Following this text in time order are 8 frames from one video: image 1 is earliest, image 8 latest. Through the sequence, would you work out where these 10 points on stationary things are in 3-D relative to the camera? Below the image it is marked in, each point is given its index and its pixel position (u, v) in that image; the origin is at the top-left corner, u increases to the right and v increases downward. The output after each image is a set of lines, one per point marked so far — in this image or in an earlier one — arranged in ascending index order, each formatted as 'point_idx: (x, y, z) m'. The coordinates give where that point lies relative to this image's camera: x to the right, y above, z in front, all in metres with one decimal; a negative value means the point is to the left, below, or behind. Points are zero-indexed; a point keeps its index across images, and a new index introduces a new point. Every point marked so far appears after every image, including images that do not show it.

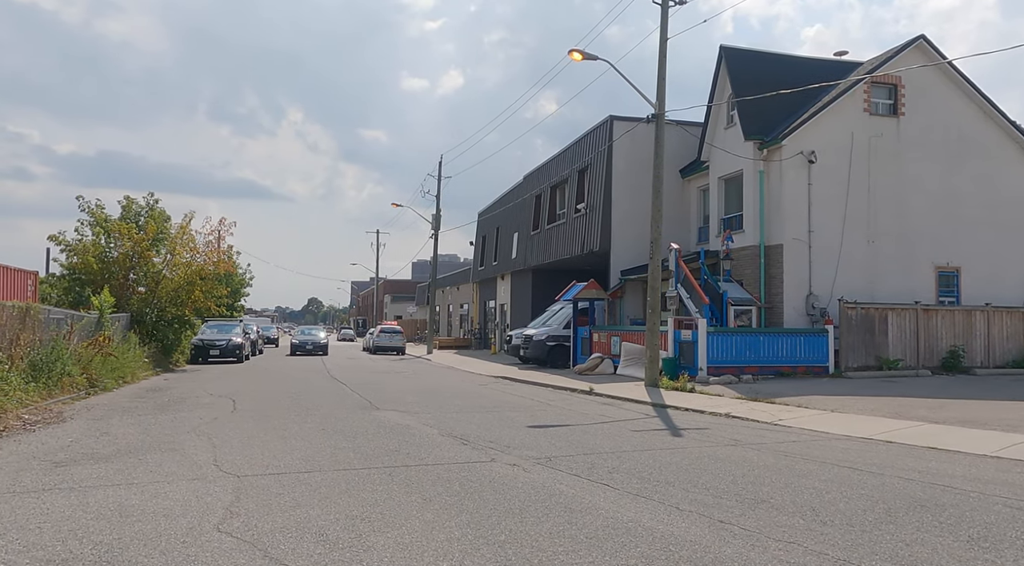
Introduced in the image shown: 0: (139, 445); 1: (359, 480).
0: (-4.4, -1.9, +9.2) m
1: (-1.5, -1.9, +7.6) m
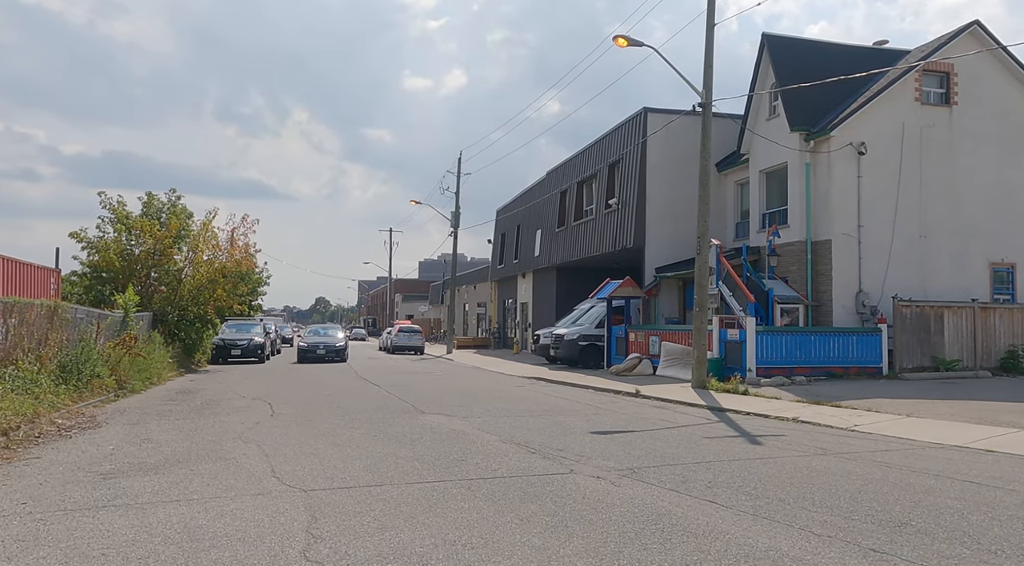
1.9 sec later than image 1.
0: (-3.5, -1.9, +8.5) m
1: (-0.6, -1.8, +6.8) m
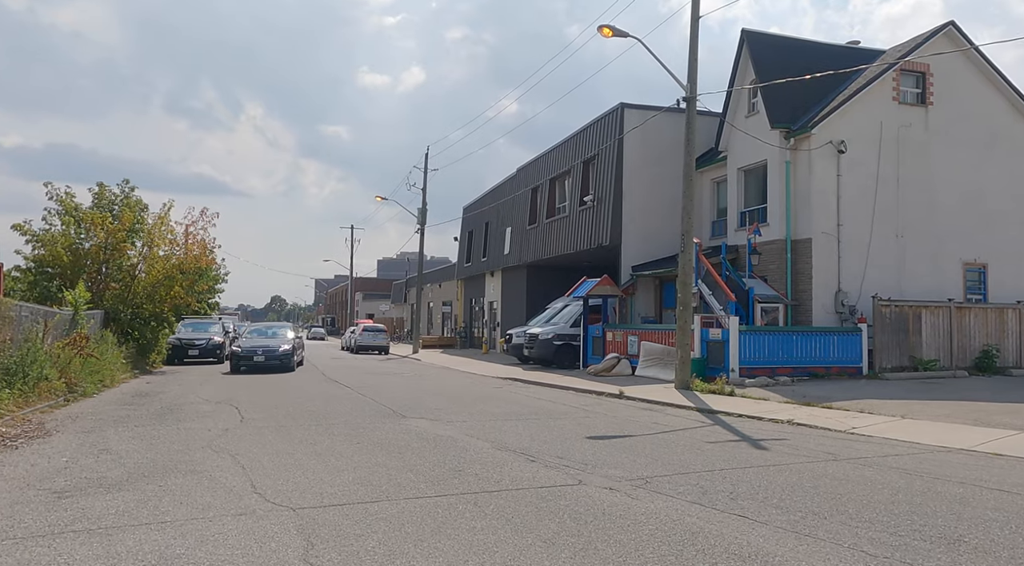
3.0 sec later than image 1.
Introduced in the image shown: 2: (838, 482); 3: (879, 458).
0: (-3.5, -1.8, +7.6) m
1: (-0.5, -1.8, +6.2) m
2: (+3.1, -1.9, +7.6) m
3: (+4.3, -2.0, +9.2) m
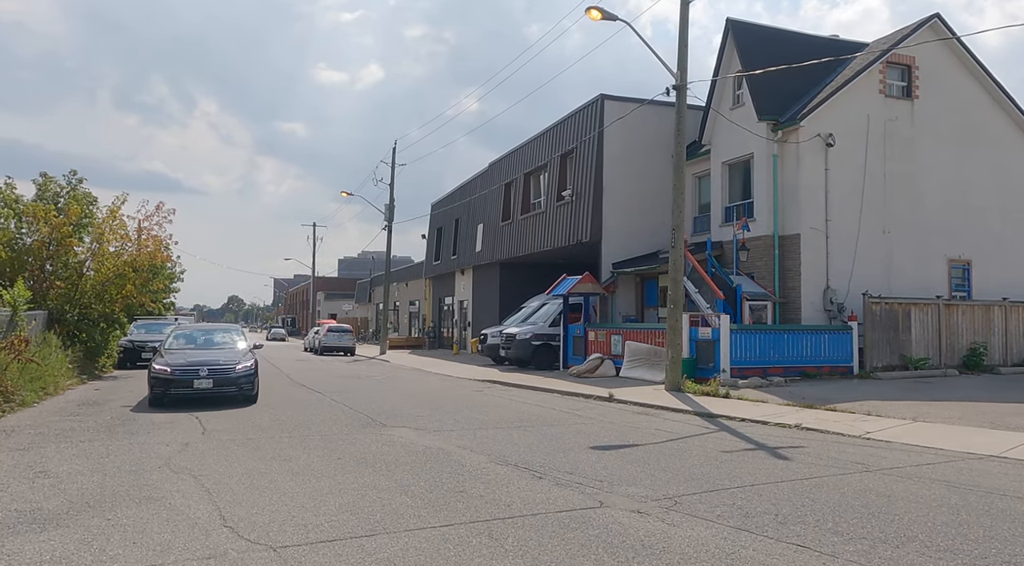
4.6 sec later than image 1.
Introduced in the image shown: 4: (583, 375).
0: (-3.4, -1.8, +6.5) m
1: (-0.4, -1.7, +5.2) m
2: (+3.2, -1.9, +6.8) m
3: (+4.3, -2.0, +8.4) m
4: (+1.7, -2.2, +18.8) m
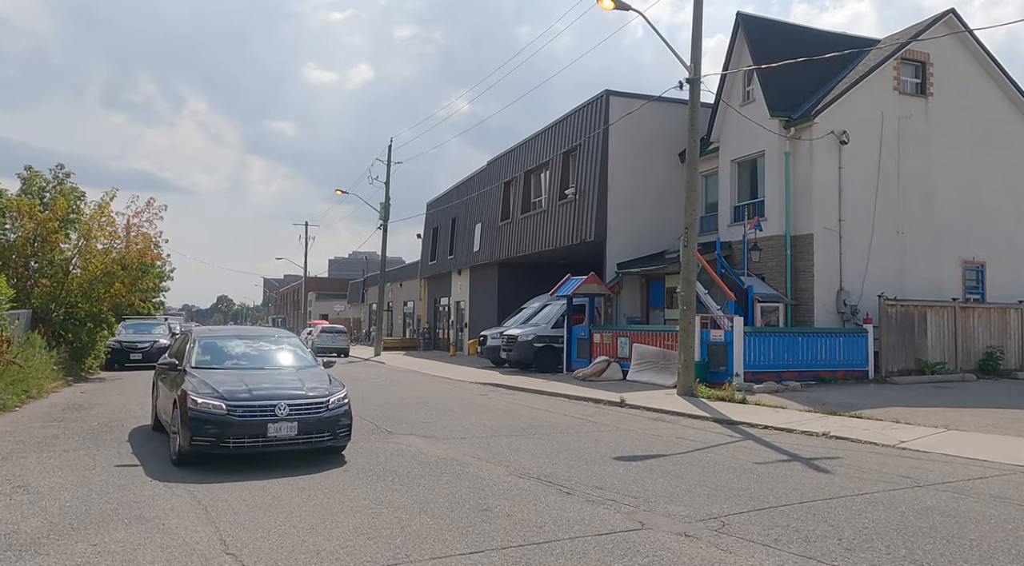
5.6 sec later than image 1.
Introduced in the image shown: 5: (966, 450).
0: (-3.2, -1.7, +5.8) m
1: (-0.1, -1.7, +4.5) m
2: (+3.4, -1.9, +6.2) m
3: (+4.5, -2.0, +7.8) m
4: (+1.8, -2.2, +18.2) m
5: (+5.5, -2.0, +9.6) m
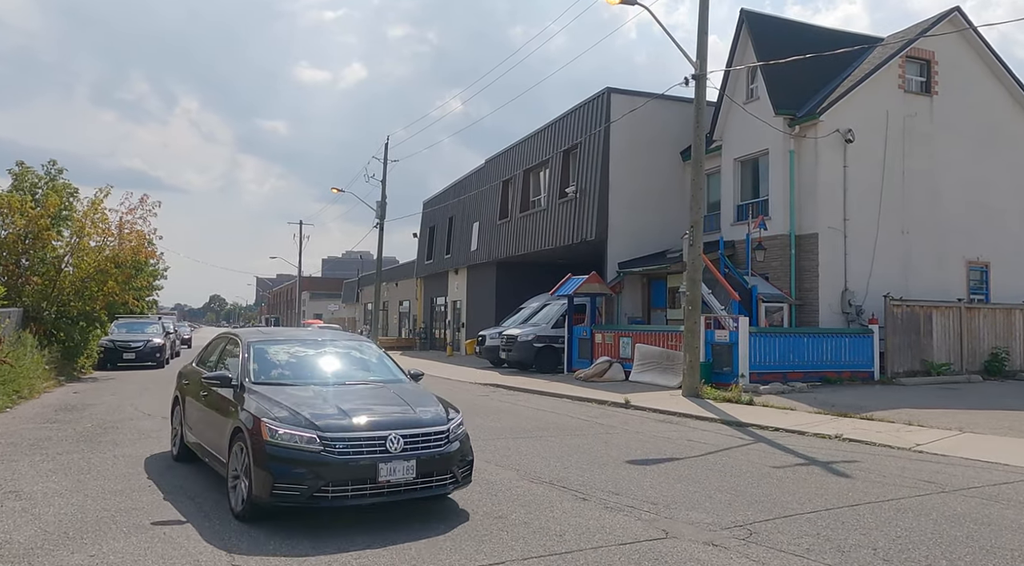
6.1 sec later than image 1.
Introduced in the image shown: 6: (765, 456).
0: (-3.0, -1.7, +5.5) m
1: (0.0, -1.7, +4.2) m
2: (+3.6, -1.8, +6.0) m
3: (+4.6, -2.0, +7.6) m
4: (+1.8, -2.2, +17.9) m
5: (+5.6, -2.0, +9.4) m
6: (+2.9, -2.0, +9.1) m
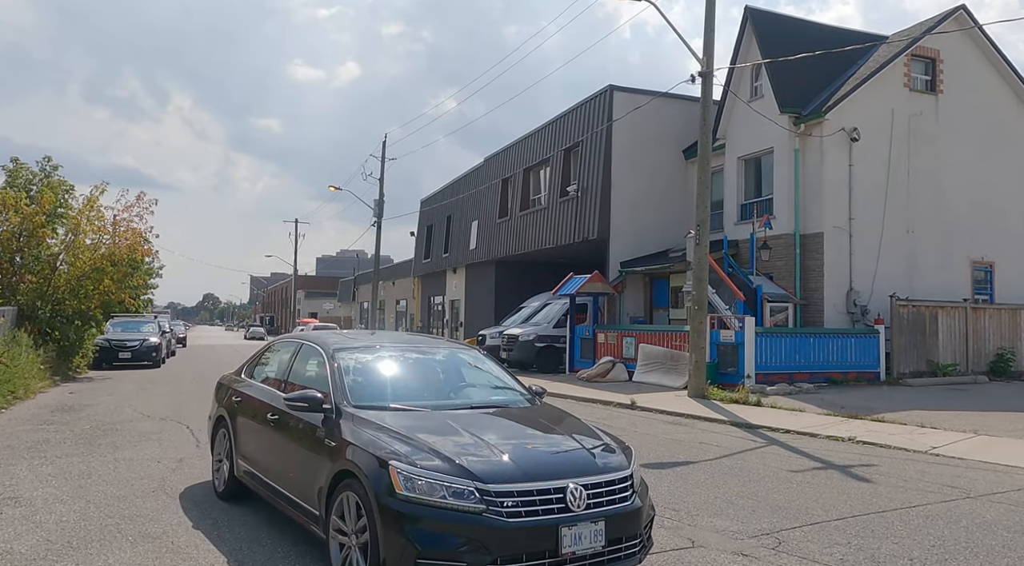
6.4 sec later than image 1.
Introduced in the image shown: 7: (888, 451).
0: (-2.9, -1.7, +5.3) m
1: (+0.2, -1.7, +4.0) m
2: (+3.7, -1.8, +5.8) m
3: (+4.7, -2.0, +7.4) m
4: (+1.8, -2.2, +17.7) m
5: (+5.7, -2.0, +9.3) m
6: (+3.0, -2.0, +9.0) m
7: (+4.6, -2.1, +9.7) m
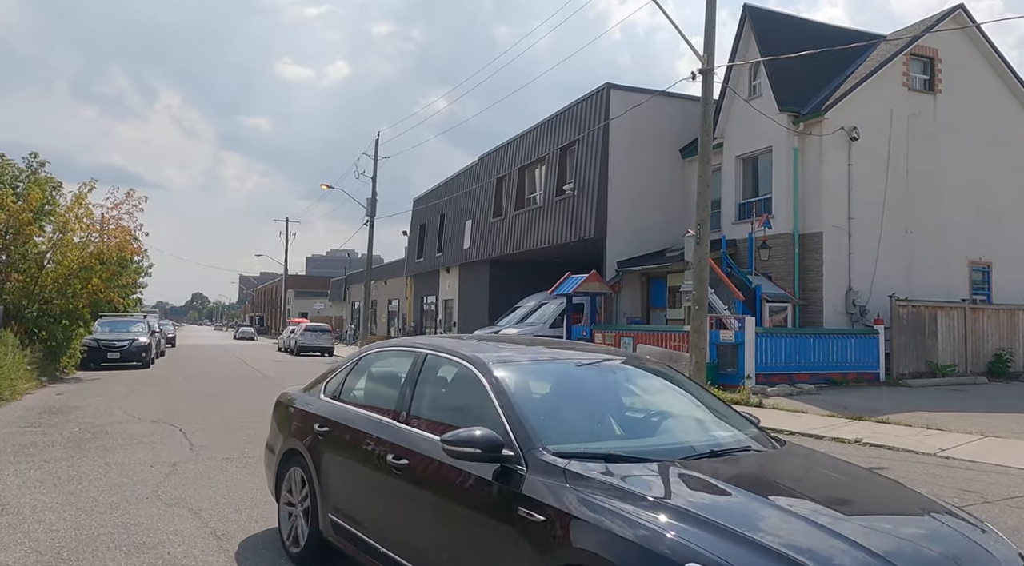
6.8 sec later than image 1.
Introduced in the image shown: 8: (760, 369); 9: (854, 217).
0: (-2.8, -1.7, +5.0) m
1: (+0.3, -1.7, +3.8) m
2: (+3.8, -1.8, +5.6) m
3: (+4.8, -1.9, +7.3) m
4: (+1.8, -2.2, +17.5) m
5: (+5.8, -2.0, +9.1) m
6: (+3.1, -2.0, +8.8) m
7: (+4.6, -2.0, +9.5) m
8: (+4.9, -1.7, +15.6) m
9: (+7.8, +1.5, +18.0) m
